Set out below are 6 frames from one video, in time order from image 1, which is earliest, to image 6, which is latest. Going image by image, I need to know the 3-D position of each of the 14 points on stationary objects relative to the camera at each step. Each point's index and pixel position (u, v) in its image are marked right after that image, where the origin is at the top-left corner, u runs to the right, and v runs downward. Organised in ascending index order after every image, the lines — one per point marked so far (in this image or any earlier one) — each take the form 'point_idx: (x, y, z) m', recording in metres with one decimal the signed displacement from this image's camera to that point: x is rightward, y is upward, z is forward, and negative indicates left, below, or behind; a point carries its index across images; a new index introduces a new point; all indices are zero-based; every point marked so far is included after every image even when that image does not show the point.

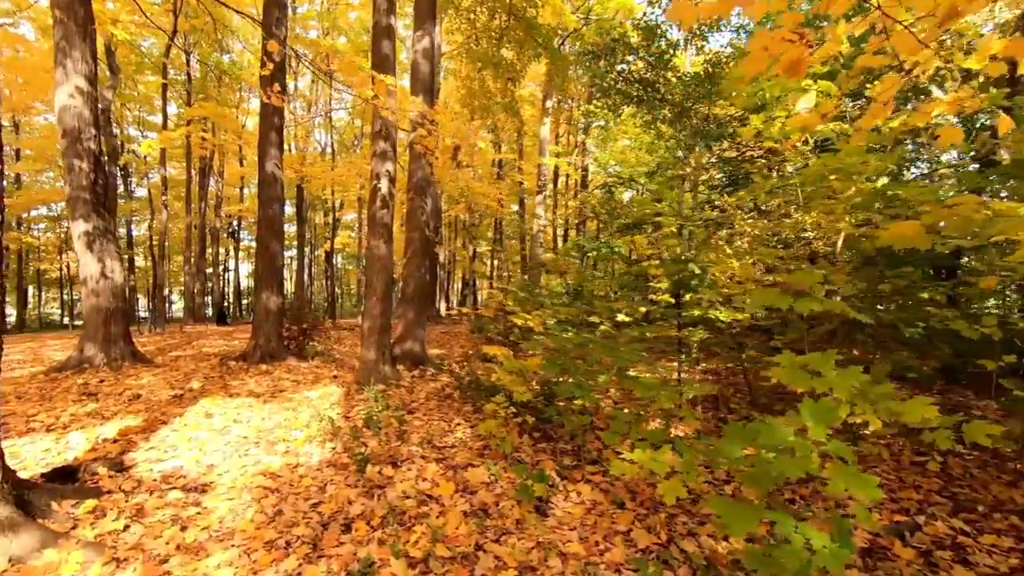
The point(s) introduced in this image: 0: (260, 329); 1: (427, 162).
0: (-4.4, -0.7, +9.1) m
1: (-1.3, +1.9, +8.1) m
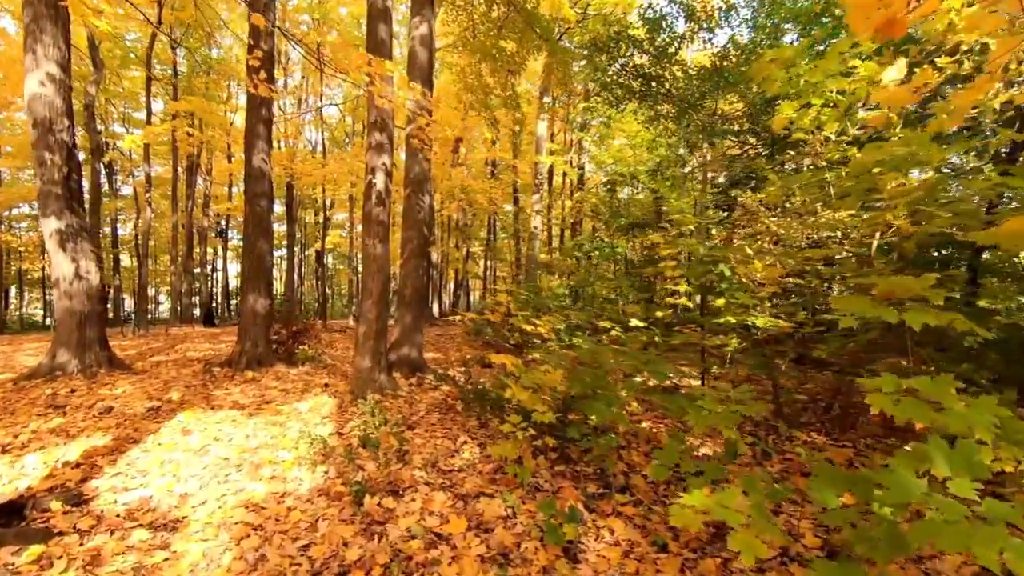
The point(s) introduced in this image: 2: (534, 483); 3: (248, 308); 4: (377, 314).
0: (-4.4, -0.7, +8.6) m
1: (-1.3, +1.9, +7.6) m
2: (+0.2, -1.3, +3.6) m
3: (-4.3, -0.3, +8.5) m
4: (-1.6, -0.3, +6.2) m
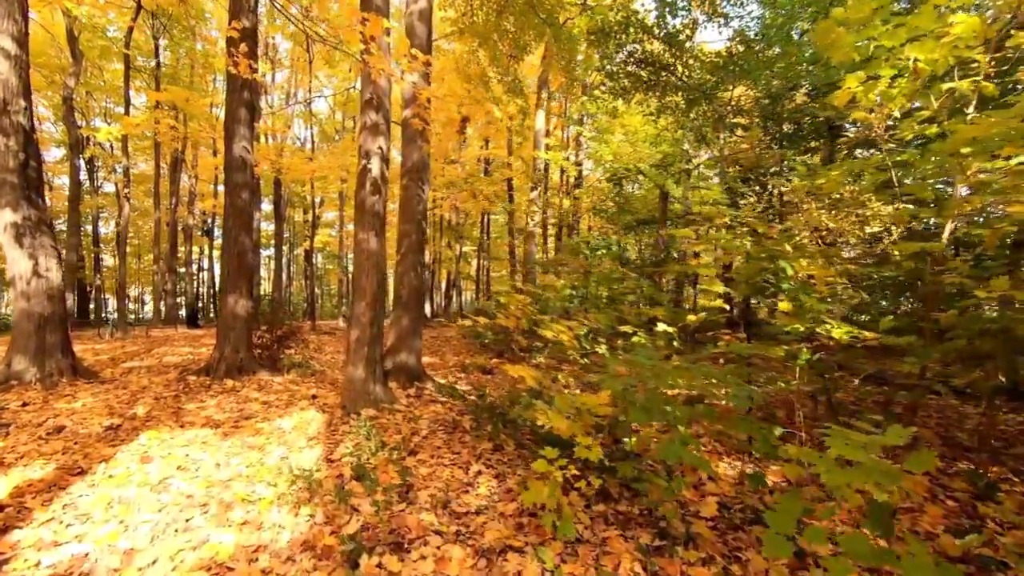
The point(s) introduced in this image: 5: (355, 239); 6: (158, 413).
0: (-4.3, -0.7, +7.8) m
1: (-1.2, +1.9, +6.9) m
2: (+0.3, -1.3, +2.9) m
3: (-4.2, -0.3, +7.8) m
4: (-1.5, -0.3, +5.5) m
5: (-1.7, +0.5, +5.6) m
6: (-3.8, -1.3, +5.6) m
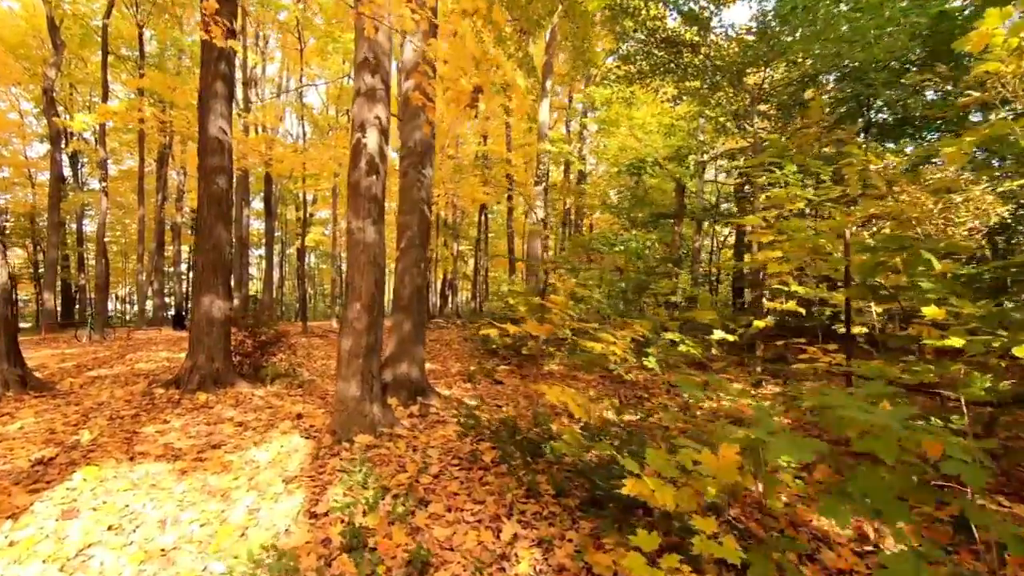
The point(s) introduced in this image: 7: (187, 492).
0: (-4.1, -0.7, +6.8) m
1: (-0.9, +1.9, +5.9) m
2: (+0.6, -1.3, +1.9) m
3: (-4.0, -0.3, +6.8) m
4: (-1.2, -0.3, +4.5) m
5: (-1.4, +0.5, +4.6) m
6: (-3.5, -1.3, +4.6) m
7: (-2.1, -1.3, +3.4) m
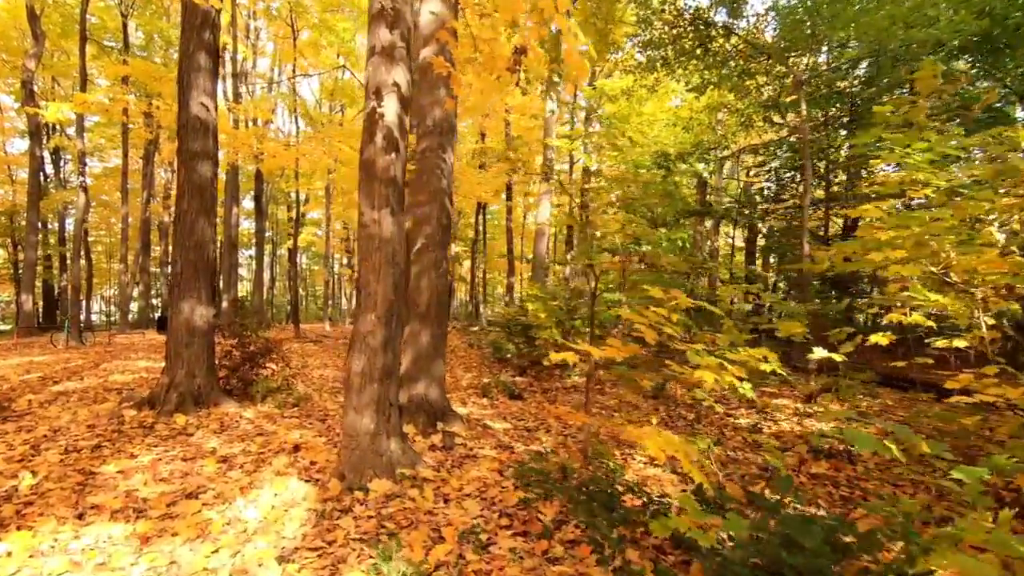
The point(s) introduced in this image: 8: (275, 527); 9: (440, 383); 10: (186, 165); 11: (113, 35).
0: (-3.7, -0.8, +5.9) m
1: (-0.6, +1.9, +5.0) m
2: (+1.0, -1.4, +1.0) m
3: (-3.7, -0.4, +5.8) m
4: (-0.9, -0.3, +3.6) m
5: (-1.1, +0.5, +3.7) m
6: (-3.2, -1.4, +3.6) m
7: (-1.7, -1.3, +2.4) m
8: (-1.3, -1.3, +2.9) m
9: (-0.7, -0.9, +5.1) m
10: (-3.7, +1.4, +6.0) m
11: (-13.5, +8.7, +17.5) m
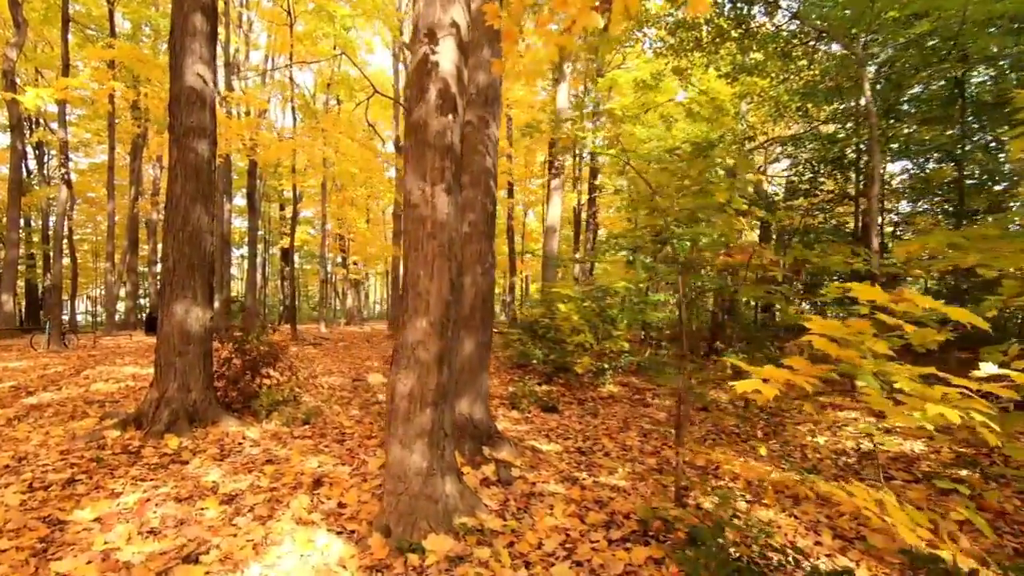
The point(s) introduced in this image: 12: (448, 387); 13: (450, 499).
0: (-3.3, -0.8, +5.0) m
1: (-0.1, +1.9, +4.2) m
2: (+1.5, -1.4, +0.3) m
3: (-3.2, -0.4, +5.0) m
4: (-0.4, -0.3, +2.8) m
5: (-0.6, +0.5, +2.9) m
6: (-2.7, -1.3, +2.8) m
7: (-1.2, -1.3, +1.6) m
8: (-0.8, -1.3, +2.1) m
9: (-0.2, -0.9, +4.3) m
10: (-3.3, +1.4, +5.1) m
11: (-13.2, +8.8, +16.5) m
12: (-0.4, -0.5, +2.9) m
13: (-0.4, -1.2, +2.9) m
